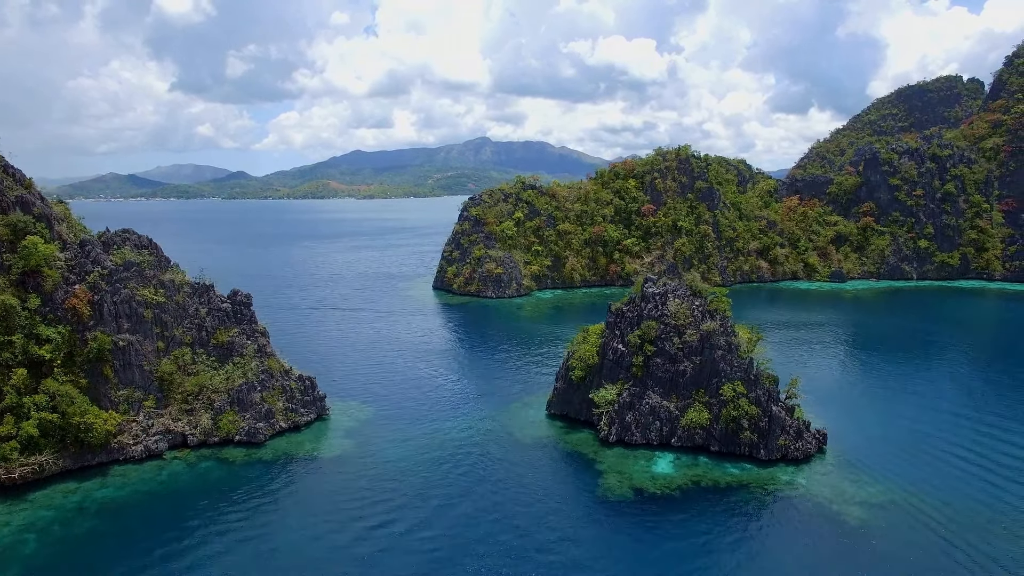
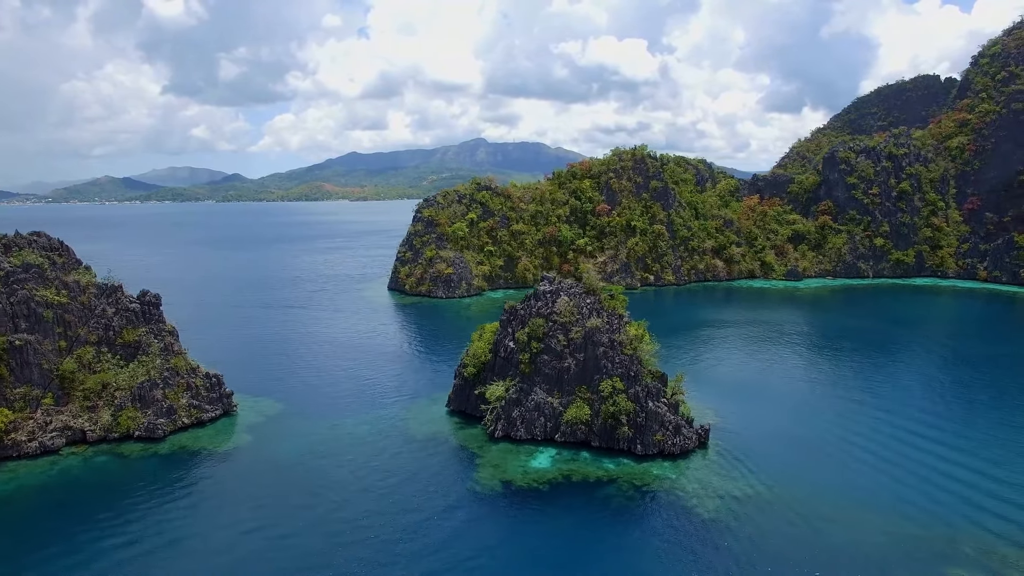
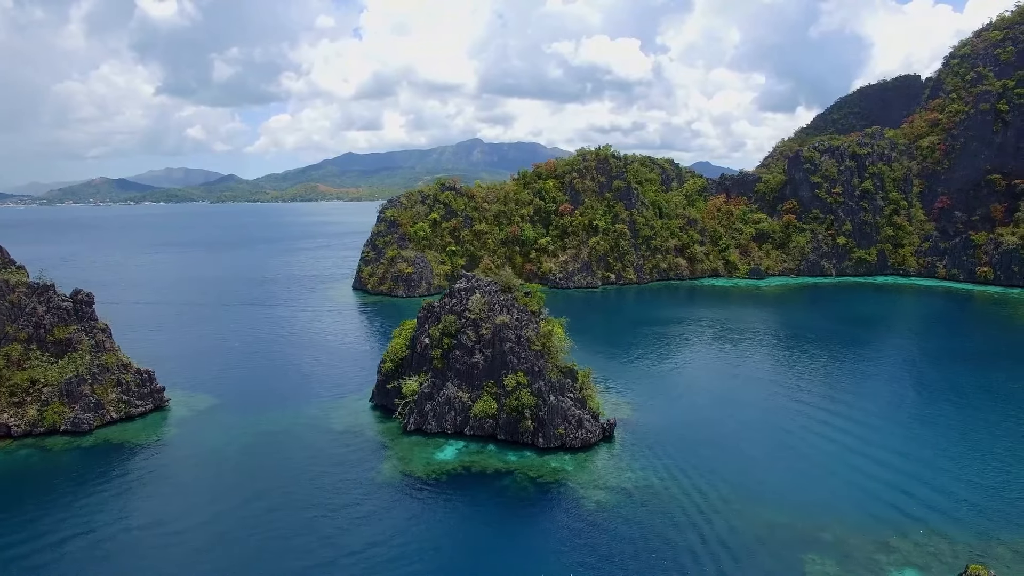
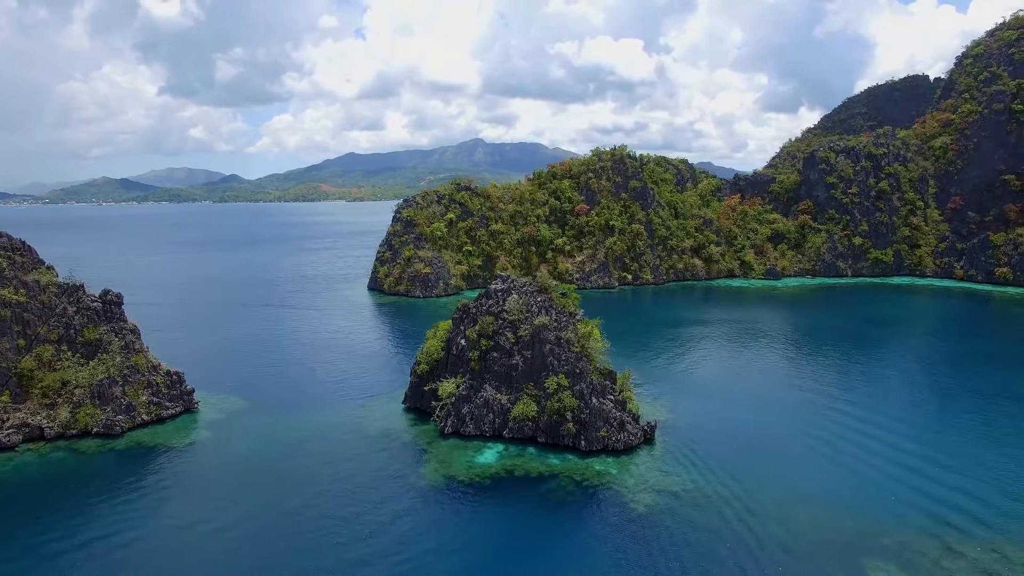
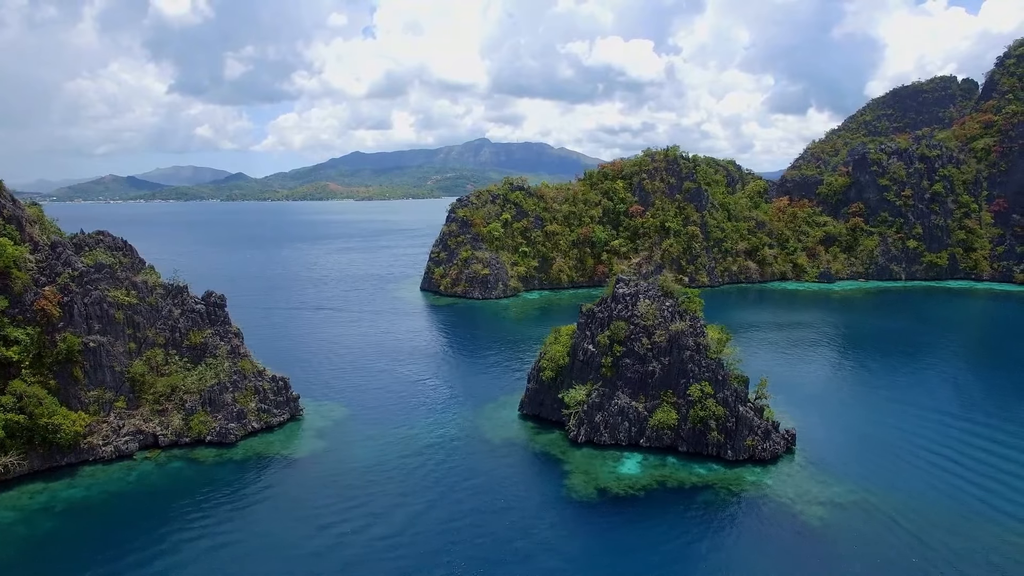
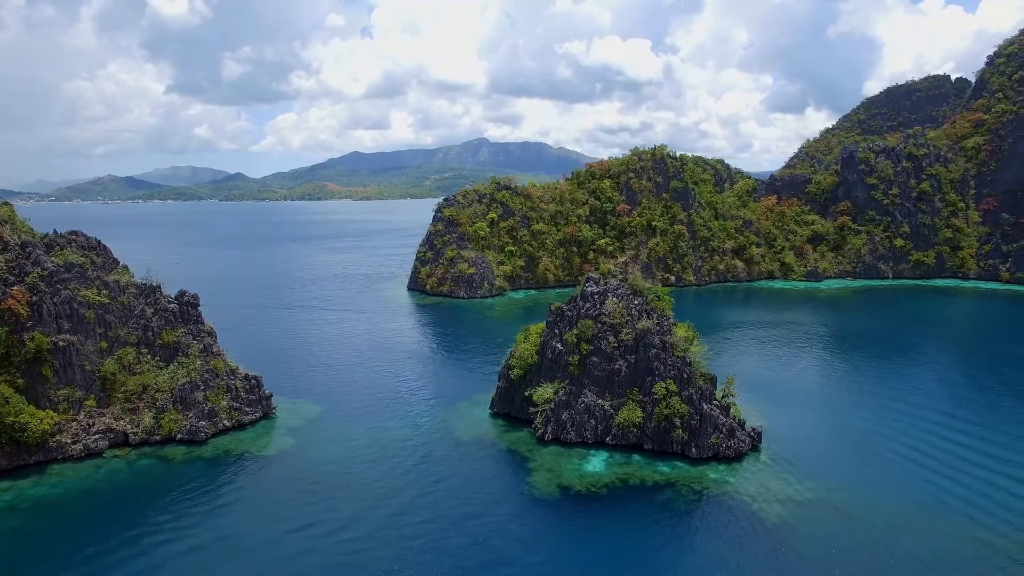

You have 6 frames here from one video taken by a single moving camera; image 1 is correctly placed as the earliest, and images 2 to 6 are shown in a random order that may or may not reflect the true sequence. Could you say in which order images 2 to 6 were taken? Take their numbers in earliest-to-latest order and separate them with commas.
5, 6, 2, 4, 3
